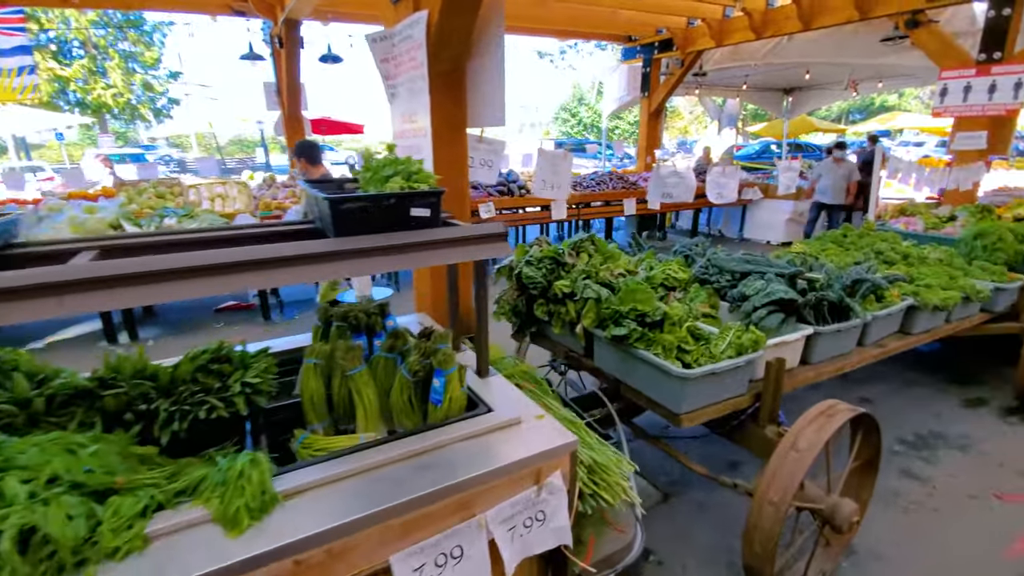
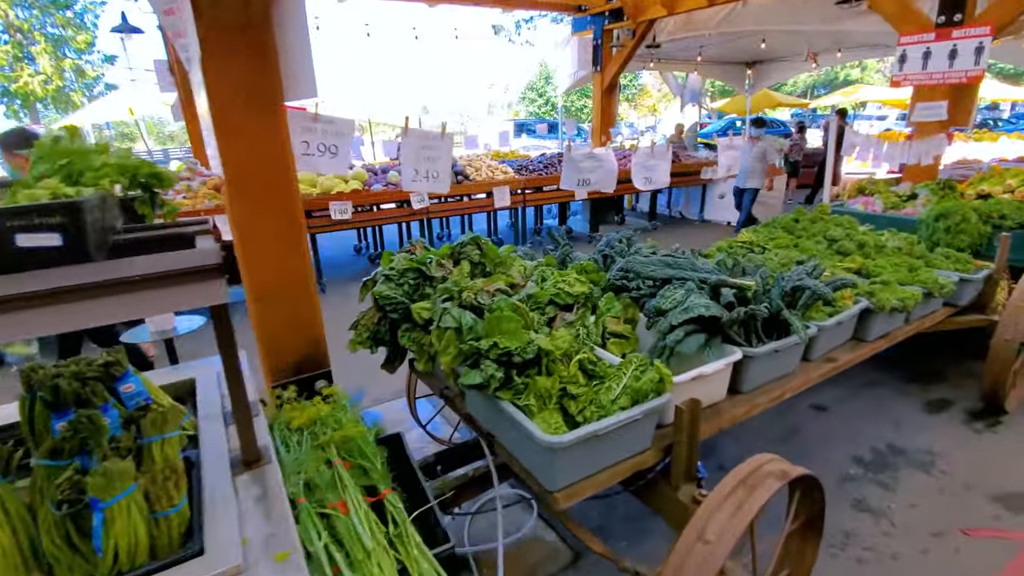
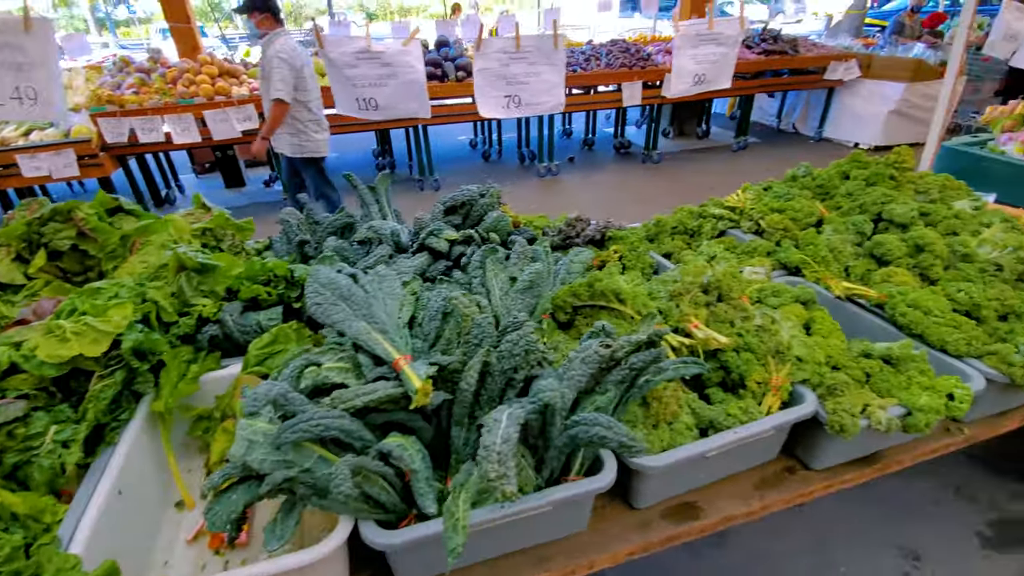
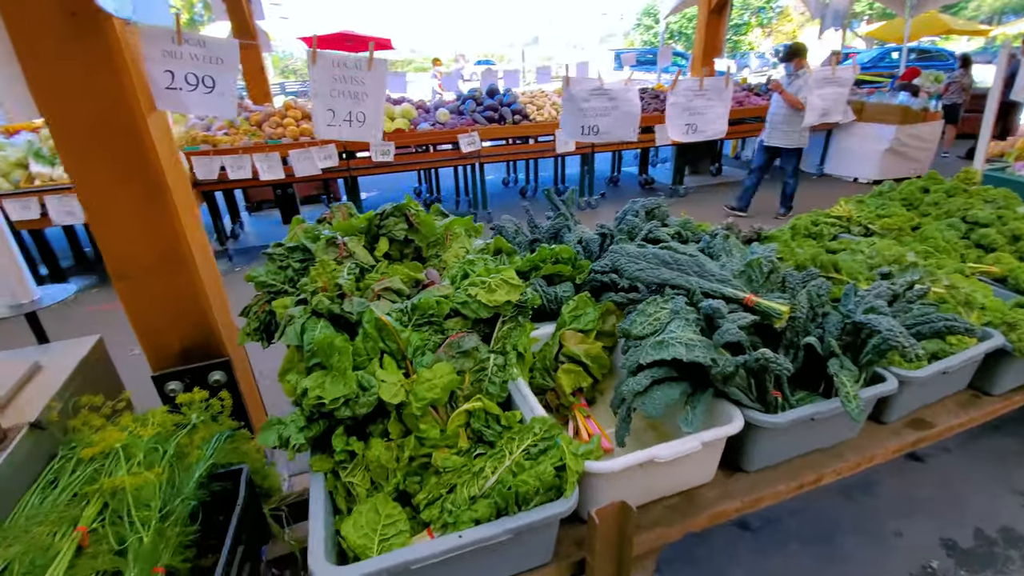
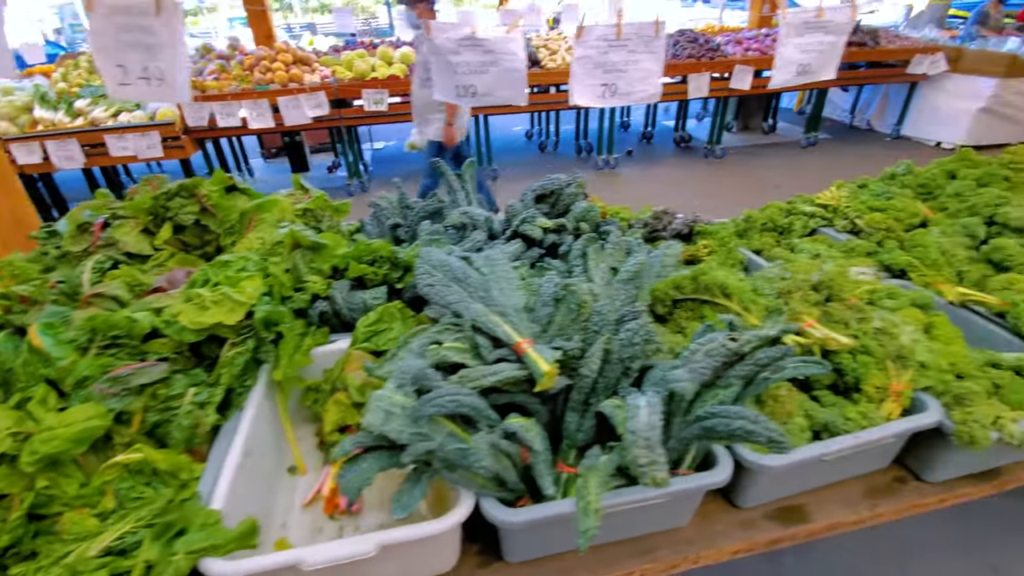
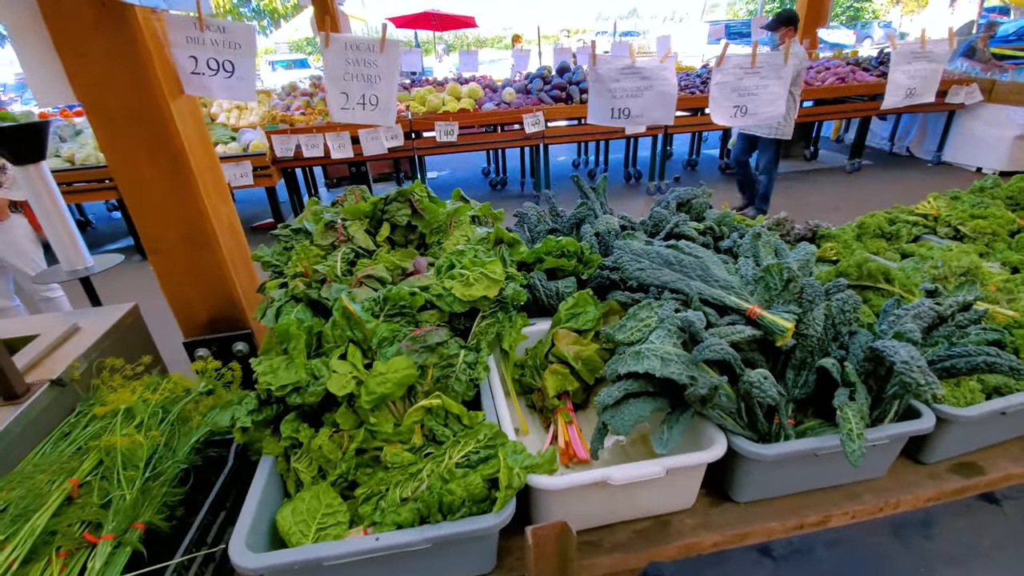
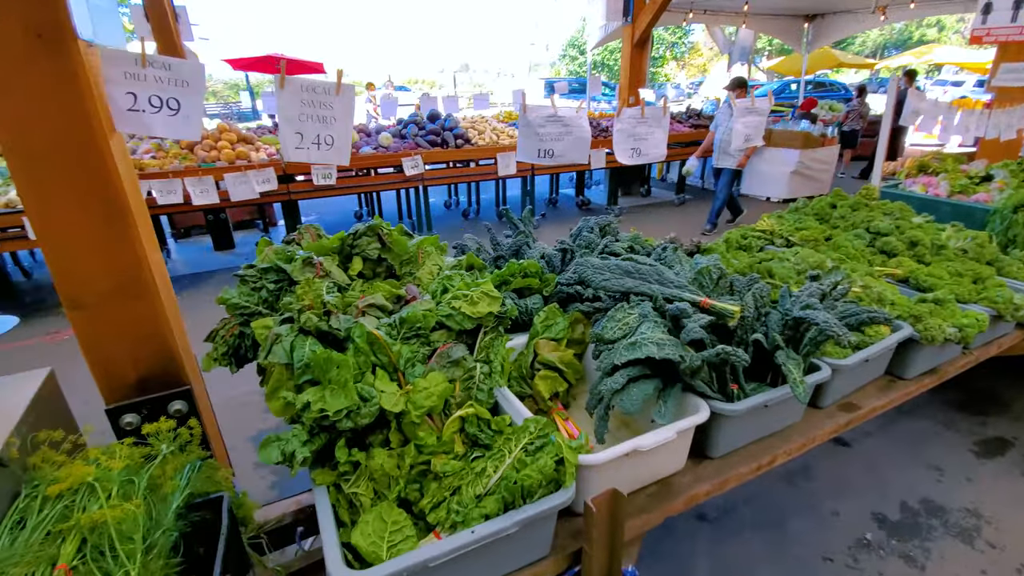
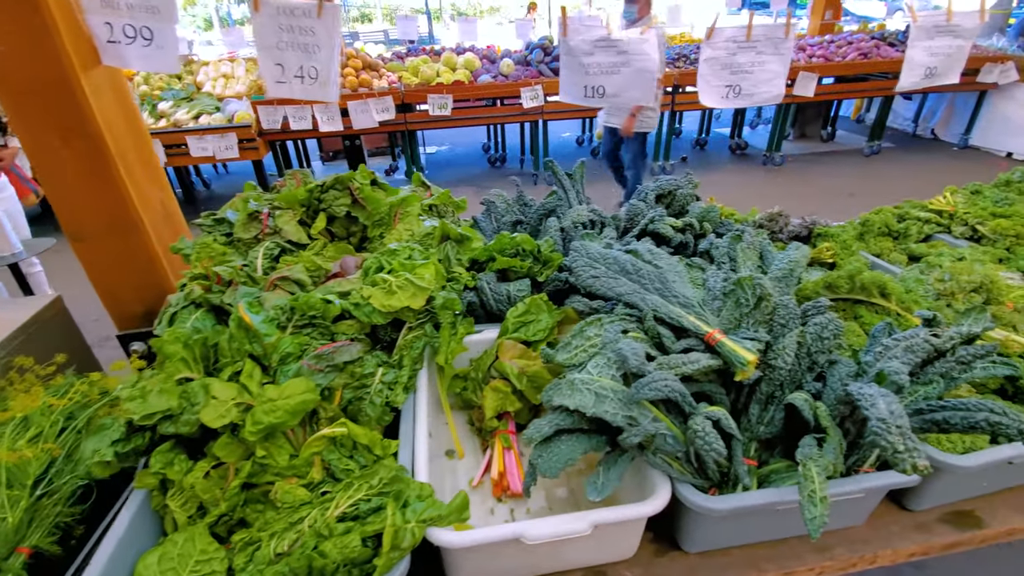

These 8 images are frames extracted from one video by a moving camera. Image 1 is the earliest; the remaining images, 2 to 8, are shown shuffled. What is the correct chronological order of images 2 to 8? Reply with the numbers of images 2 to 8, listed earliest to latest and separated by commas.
2, 7, 4, 6, 8, 5, 3
